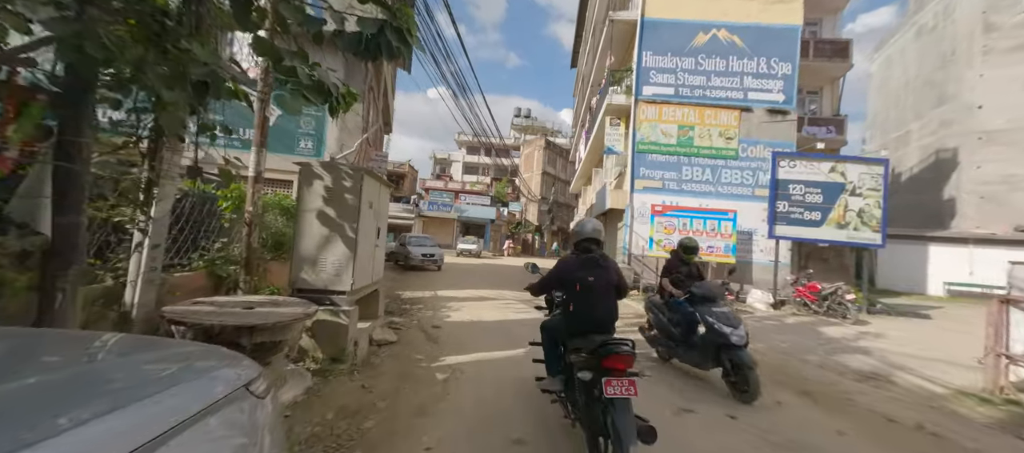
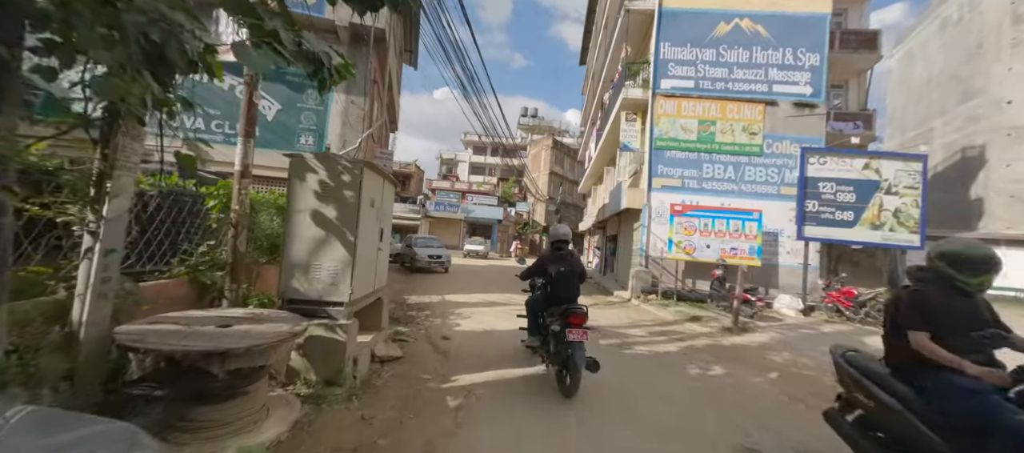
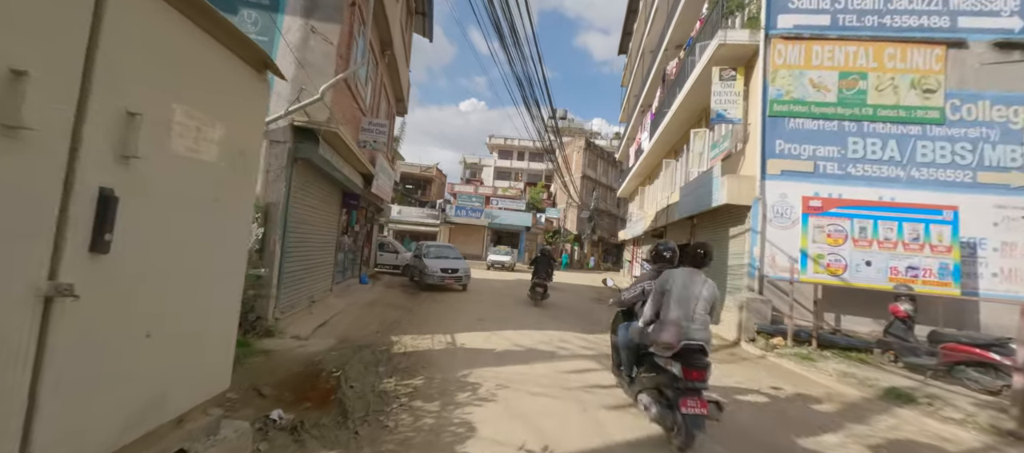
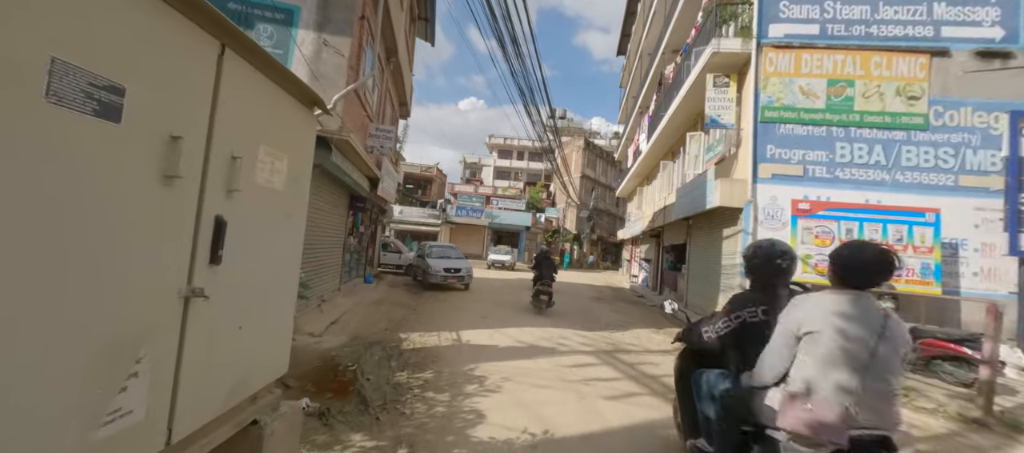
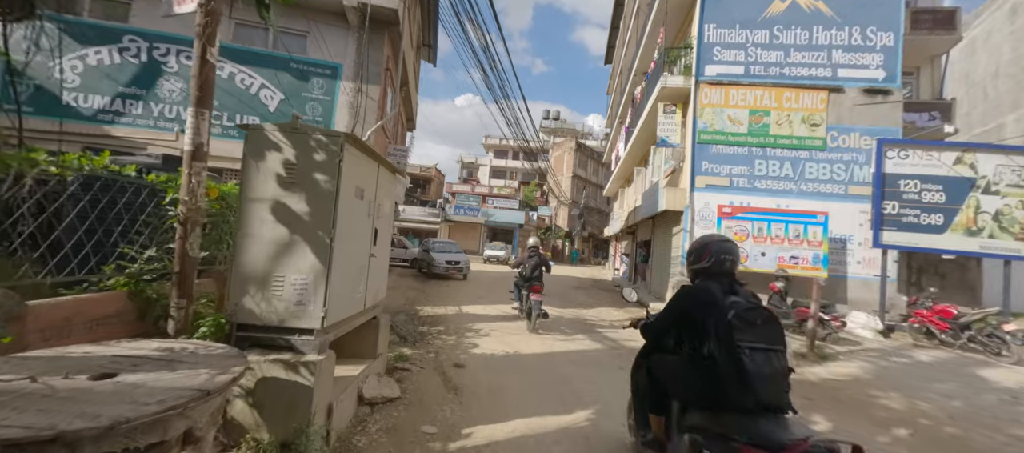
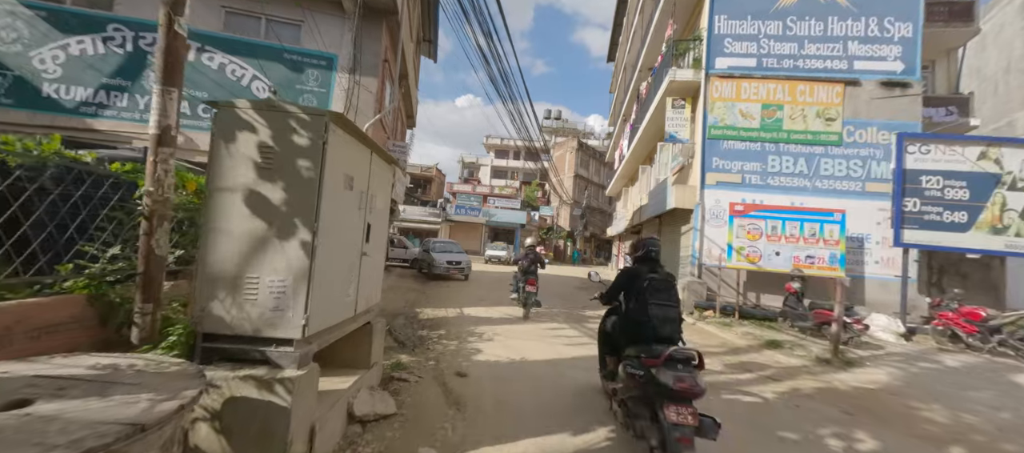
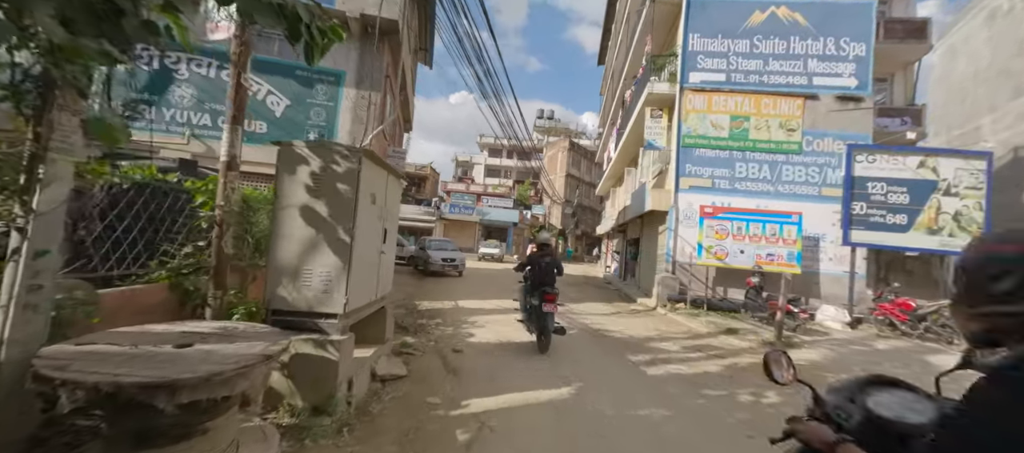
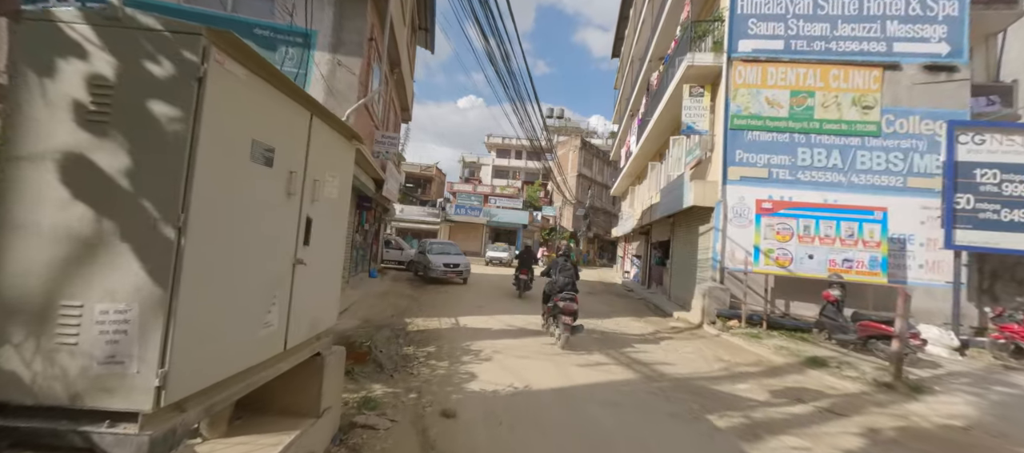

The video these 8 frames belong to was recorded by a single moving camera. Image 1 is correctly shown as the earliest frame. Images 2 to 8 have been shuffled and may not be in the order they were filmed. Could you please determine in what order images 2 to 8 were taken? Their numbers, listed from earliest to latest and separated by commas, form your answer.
2, 7, 5, 6, 8, 4, 3
